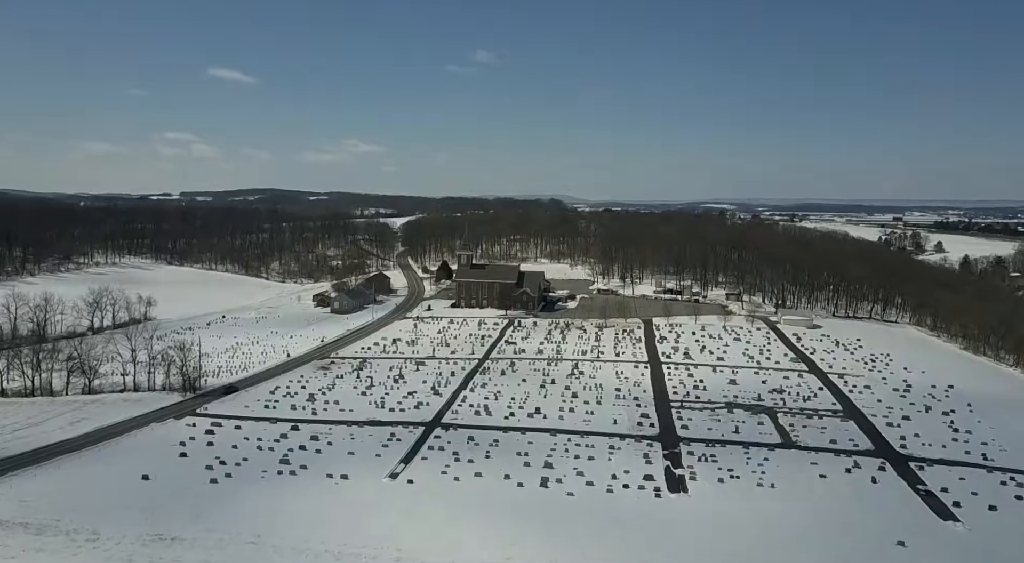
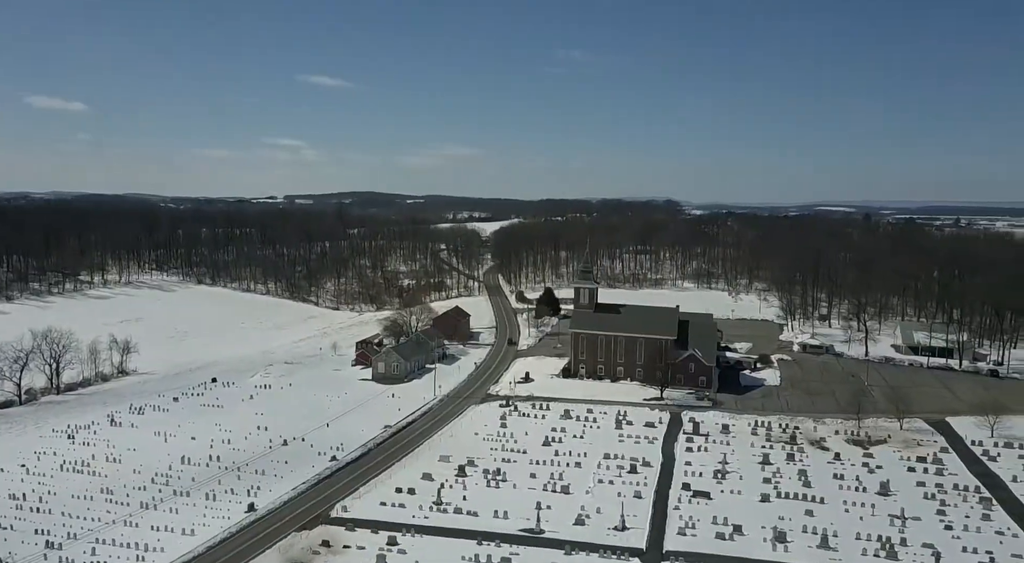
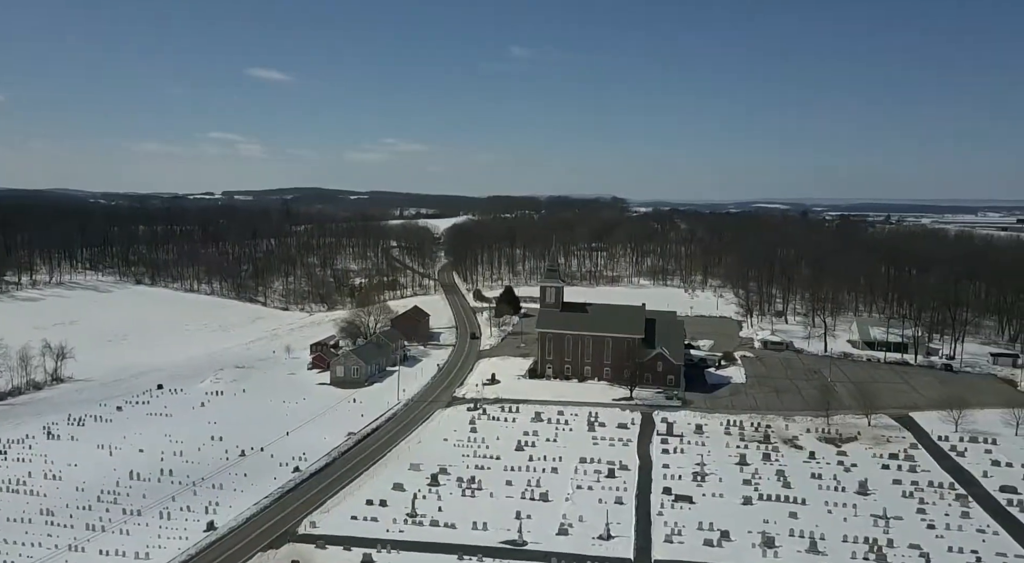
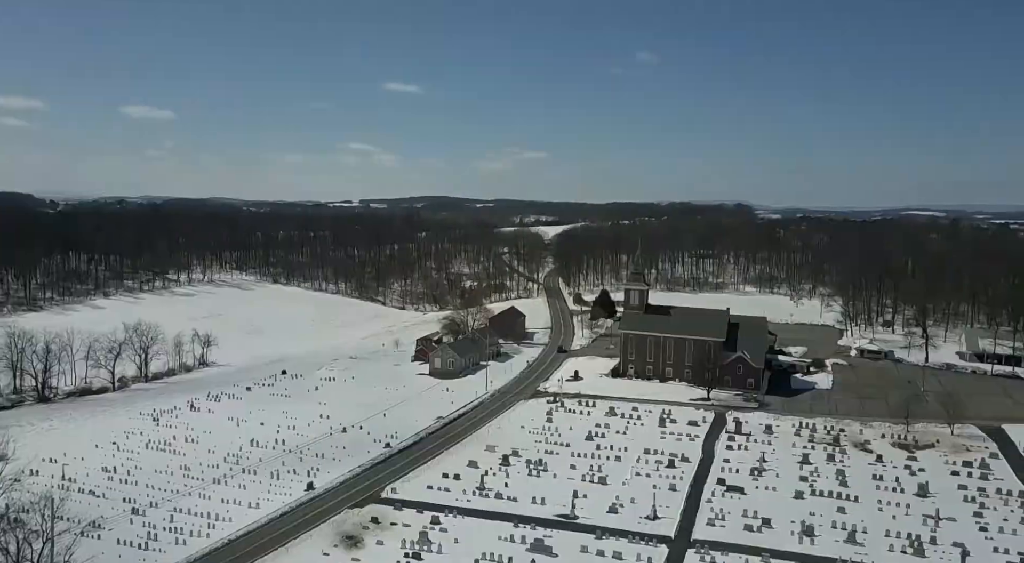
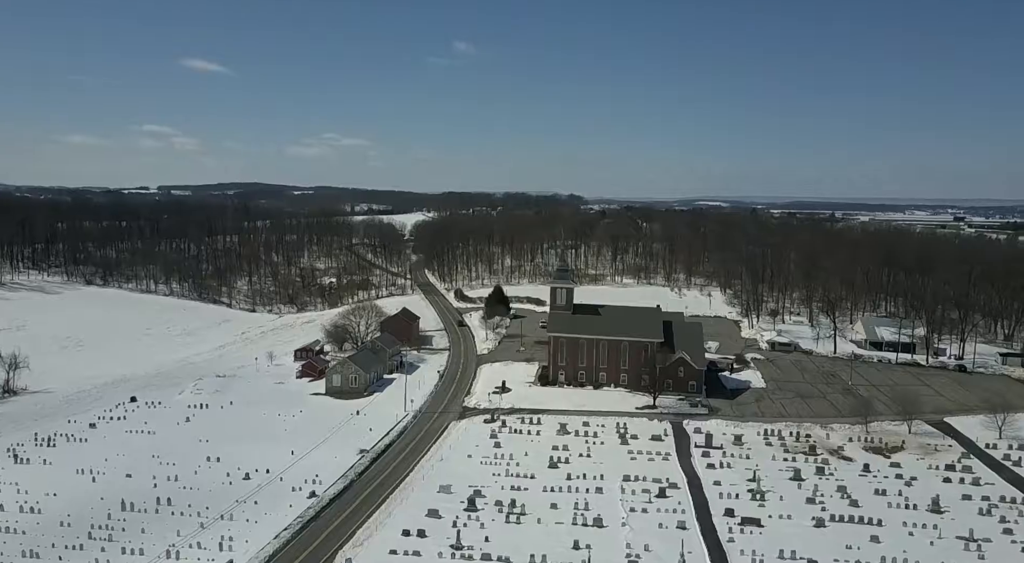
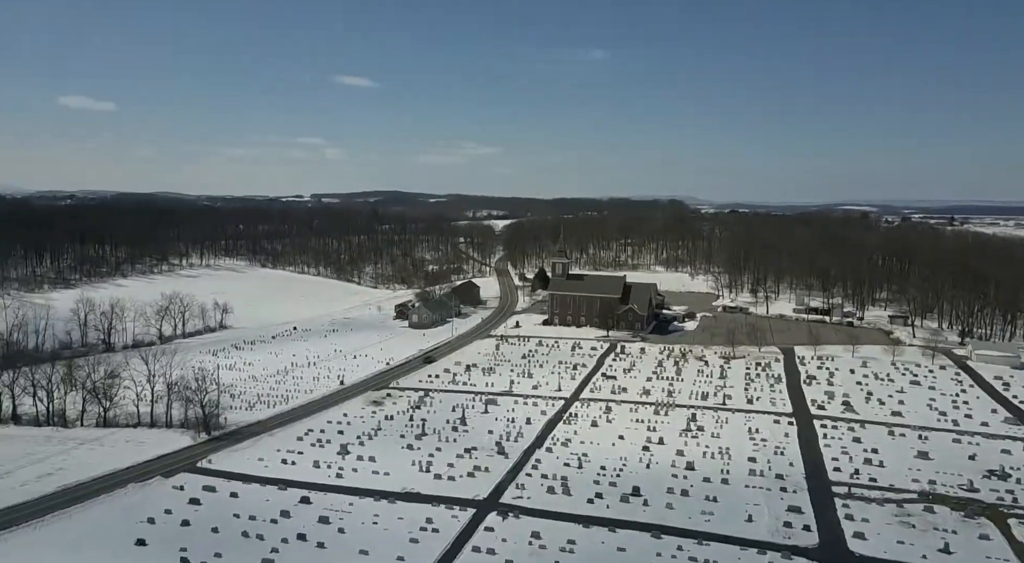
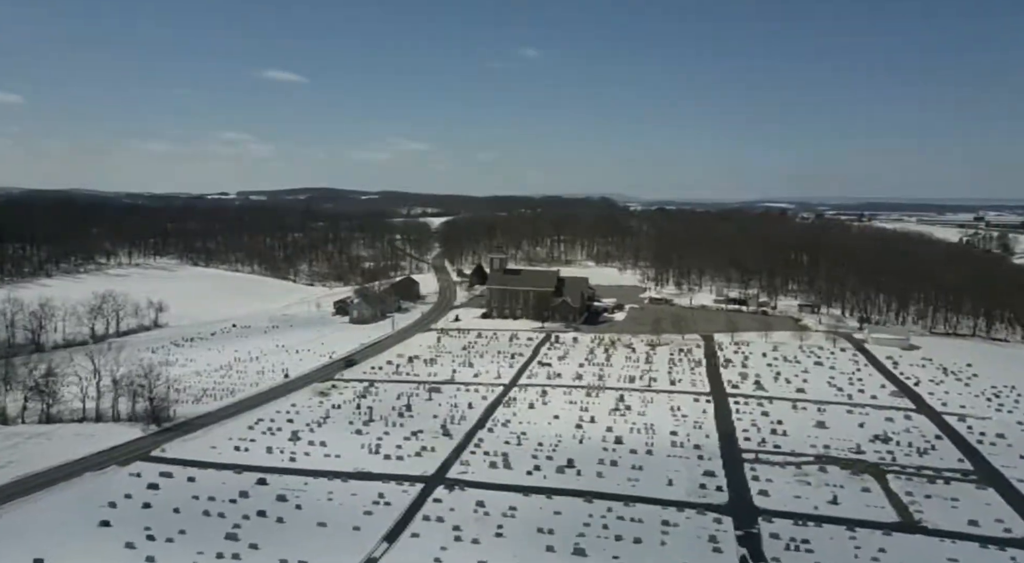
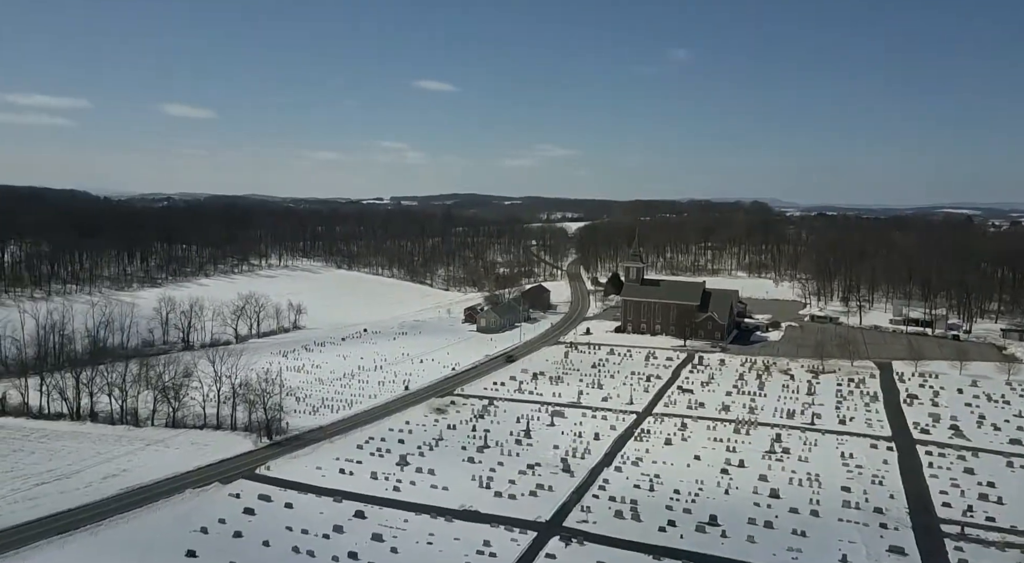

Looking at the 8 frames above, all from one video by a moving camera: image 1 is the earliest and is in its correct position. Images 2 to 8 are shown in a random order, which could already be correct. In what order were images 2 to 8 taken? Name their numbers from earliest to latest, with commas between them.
7, 6, 8, 4, 2, 3, 5
